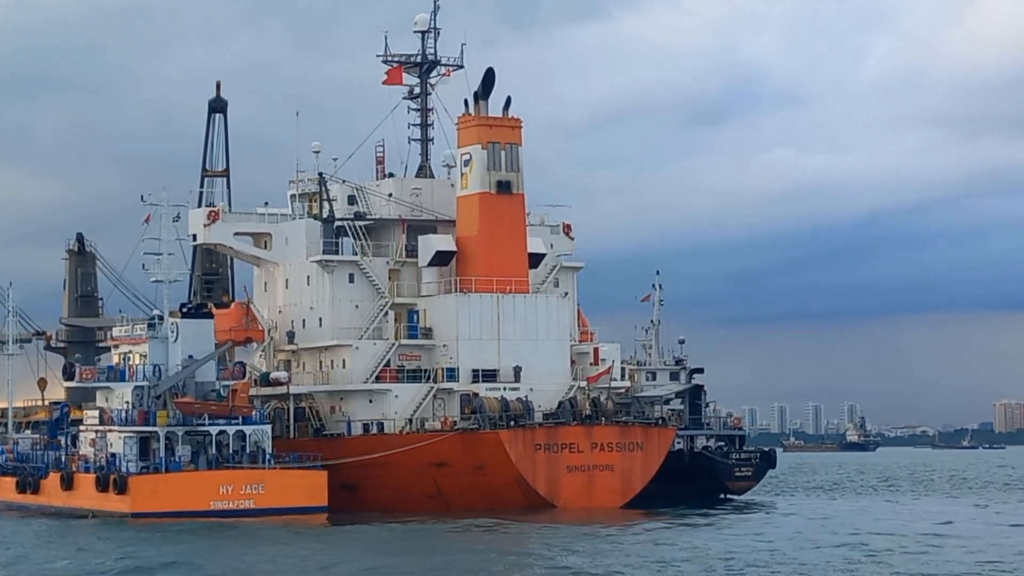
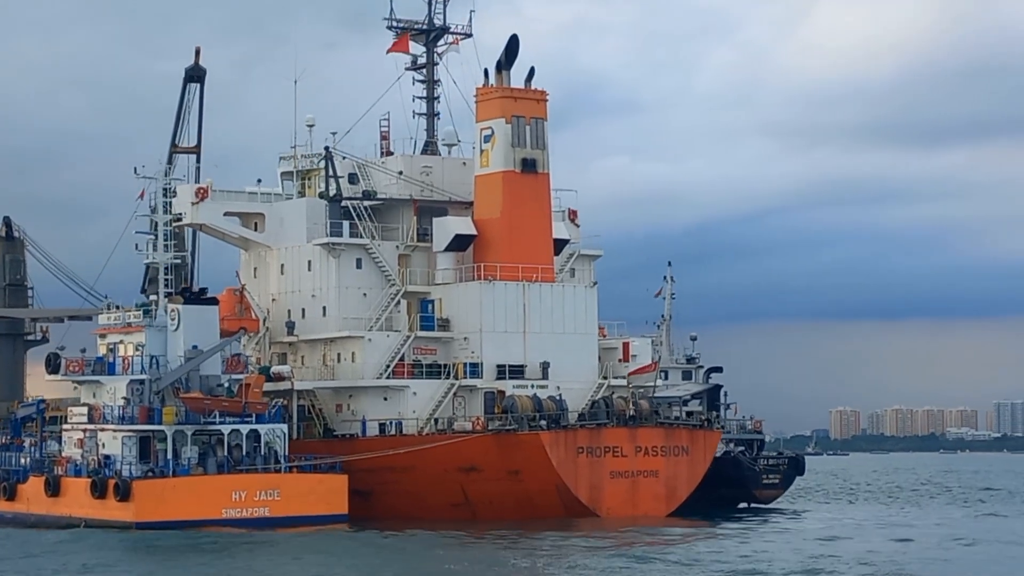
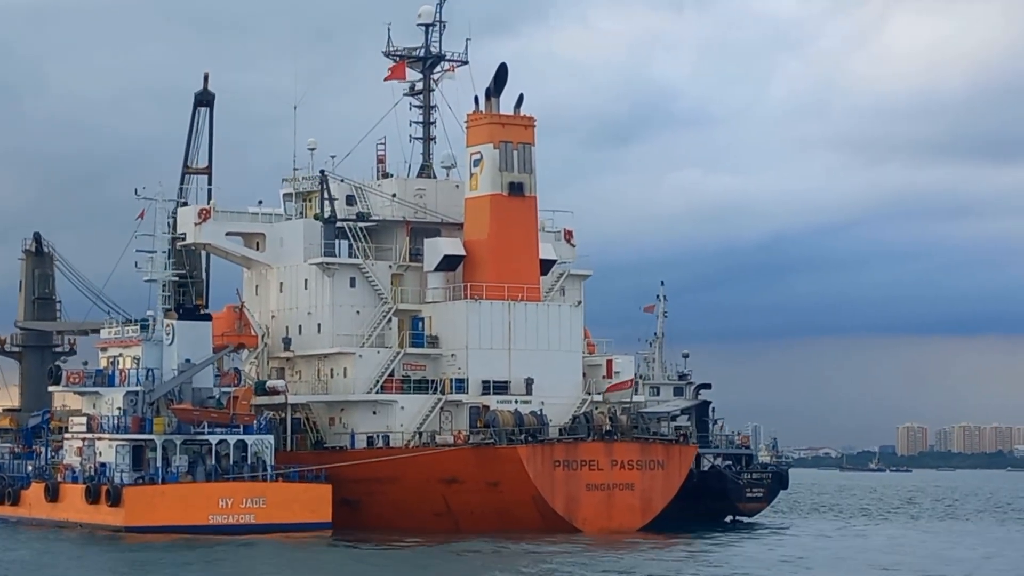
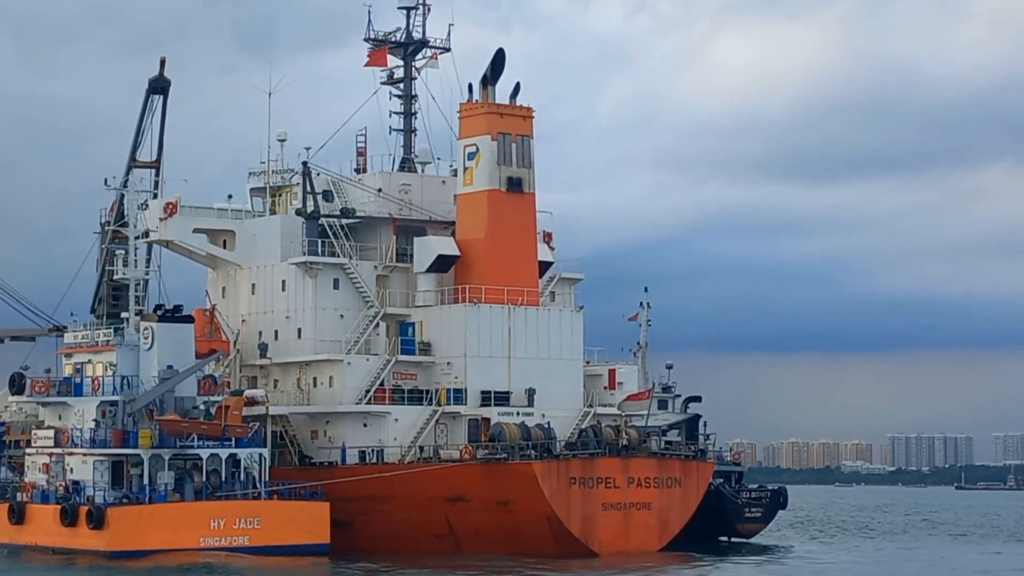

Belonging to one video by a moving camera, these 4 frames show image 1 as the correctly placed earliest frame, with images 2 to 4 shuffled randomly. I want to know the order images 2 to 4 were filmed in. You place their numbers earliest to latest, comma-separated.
3, 2, 4
